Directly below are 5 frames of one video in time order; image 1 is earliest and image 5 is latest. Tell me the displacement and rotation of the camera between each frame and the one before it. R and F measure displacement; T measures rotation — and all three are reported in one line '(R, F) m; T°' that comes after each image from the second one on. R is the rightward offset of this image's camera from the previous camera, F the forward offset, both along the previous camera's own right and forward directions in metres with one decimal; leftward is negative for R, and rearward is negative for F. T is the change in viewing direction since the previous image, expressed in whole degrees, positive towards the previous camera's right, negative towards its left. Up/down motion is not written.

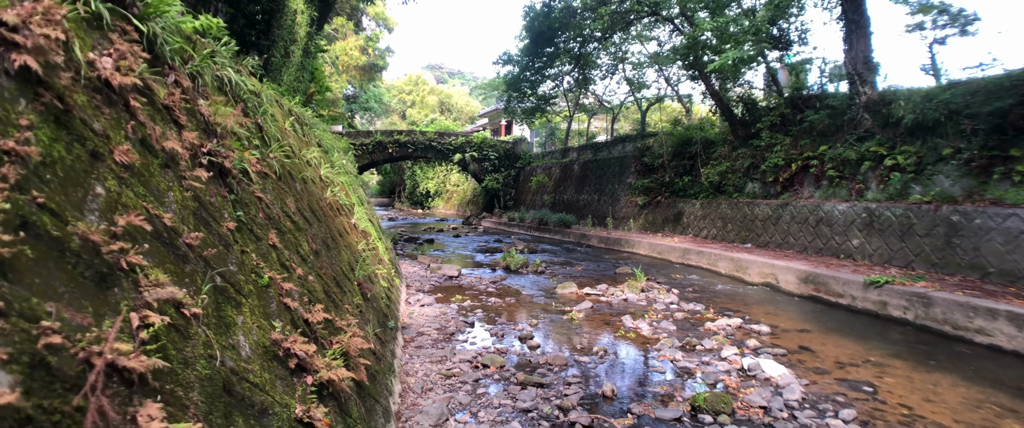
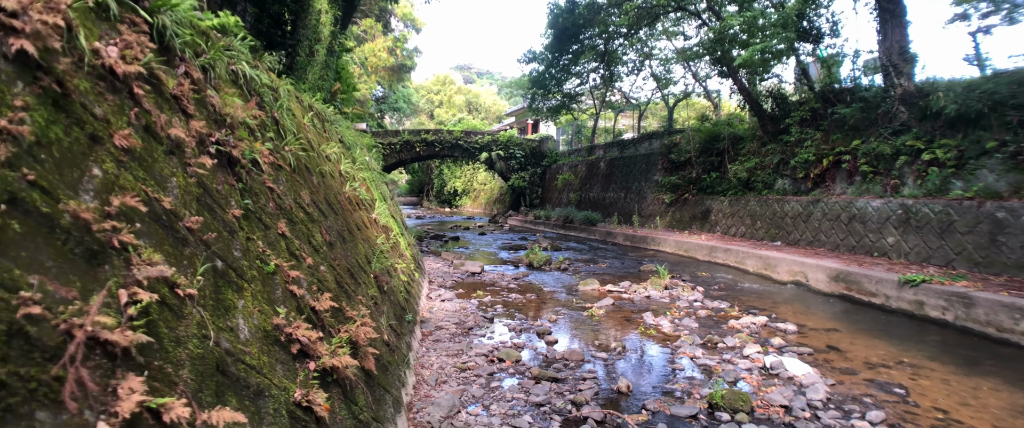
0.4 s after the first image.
(+0.1, 0.0) m; -3°
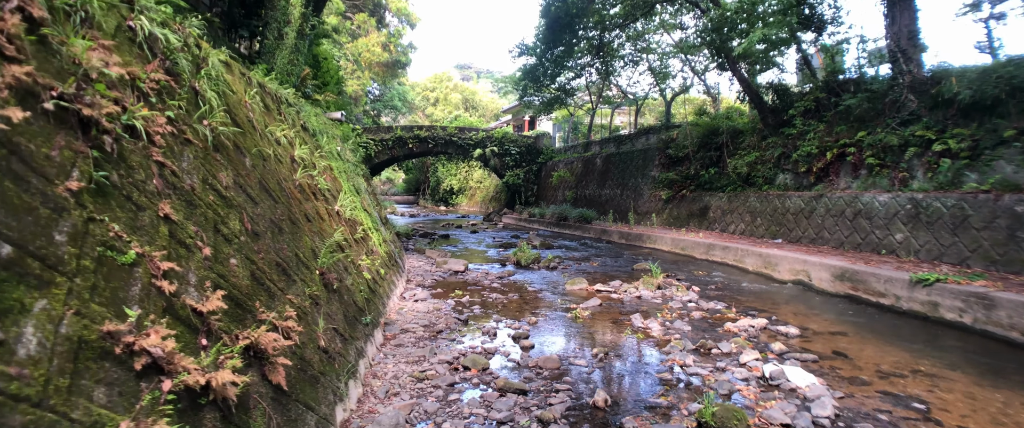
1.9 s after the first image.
(+0.2, +0.5) m; 0°
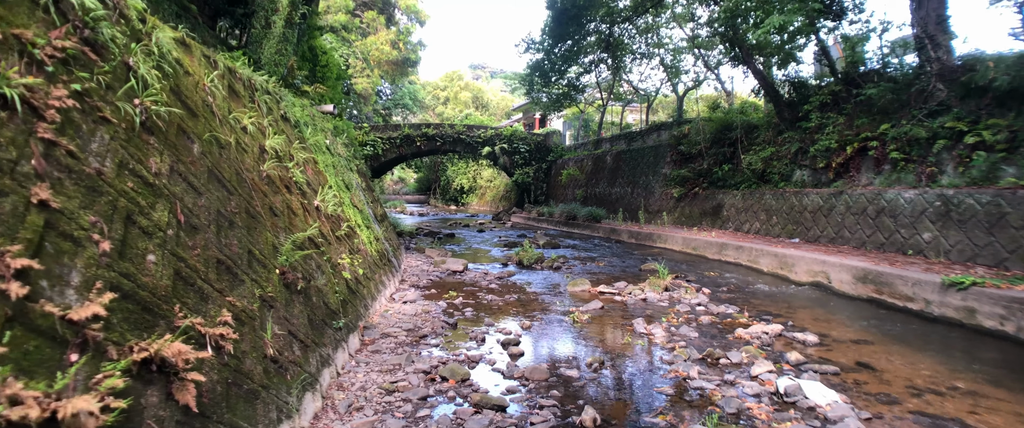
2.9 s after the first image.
(+0.2, +0.4) m; -1°
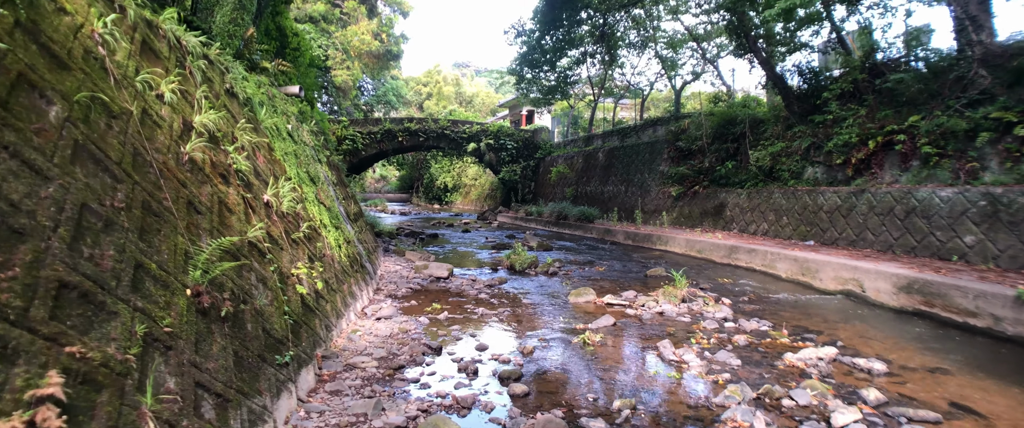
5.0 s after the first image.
(-0.1, +0.9) m; +2°
